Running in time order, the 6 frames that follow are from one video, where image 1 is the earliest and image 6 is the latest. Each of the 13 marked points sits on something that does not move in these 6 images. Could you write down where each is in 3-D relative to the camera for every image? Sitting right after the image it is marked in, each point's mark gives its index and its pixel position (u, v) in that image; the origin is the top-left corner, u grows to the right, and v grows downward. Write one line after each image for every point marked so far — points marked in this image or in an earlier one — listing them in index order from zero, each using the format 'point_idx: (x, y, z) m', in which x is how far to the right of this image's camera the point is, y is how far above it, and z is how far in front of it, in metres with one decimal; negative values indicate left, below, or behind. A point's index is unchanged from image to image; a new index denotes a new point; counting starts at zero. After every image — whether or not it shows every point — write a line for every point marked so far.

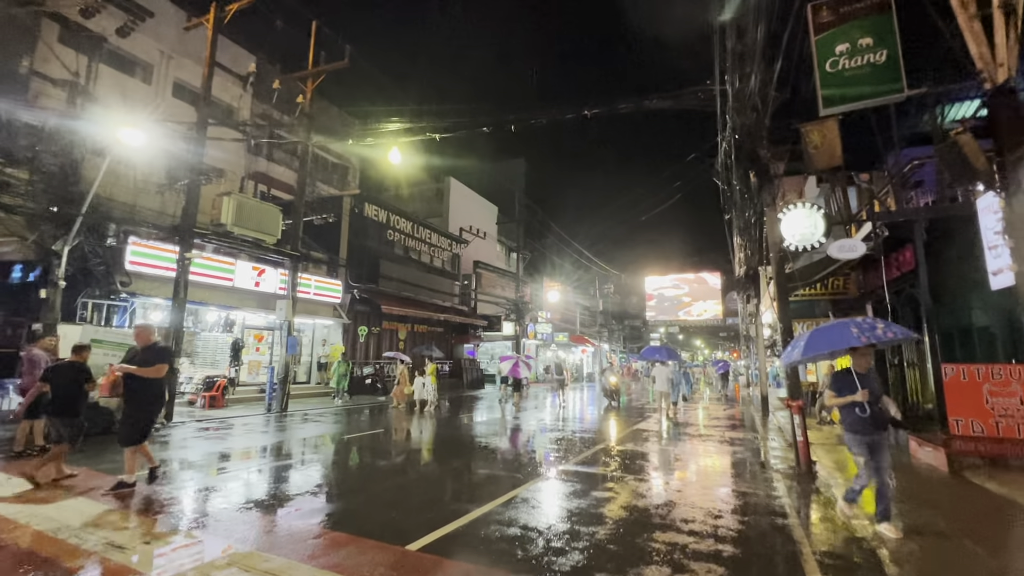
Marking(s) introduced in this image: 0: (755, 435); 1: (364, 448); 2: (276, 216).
0: (+6.1, -3.7, +13.0) m
1: (-3.5, -3.7, +12.3) m
2: (-7.0, +2.1, +15.0) m
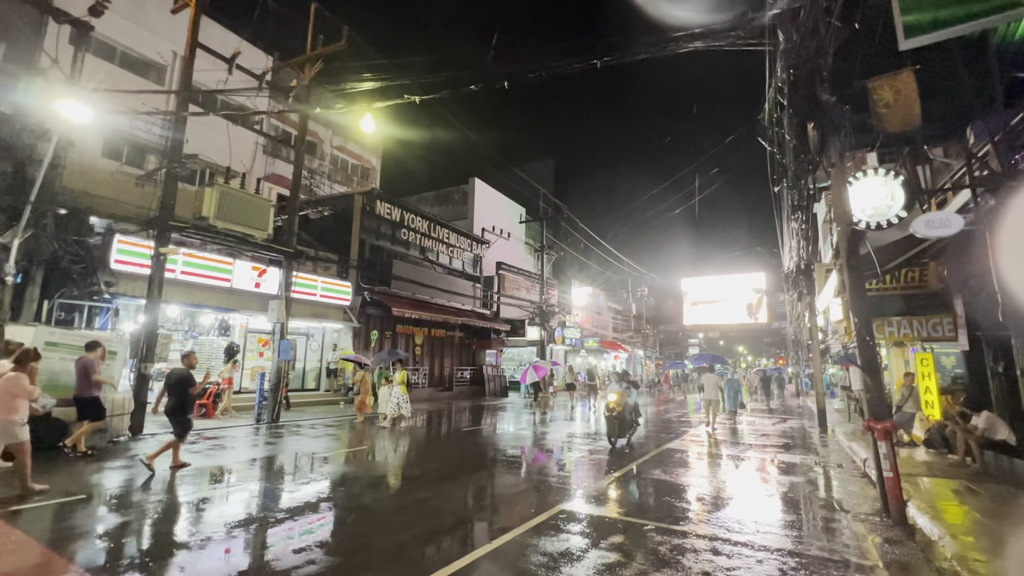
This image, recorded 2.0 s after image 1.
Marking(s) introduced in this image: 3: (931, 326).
0: (+6.3, -3.6, +10.8) m
1: (-3.3, -3.7, +10.8) m
2: (-6.7, +2.1, +13.8) m
3: (+8.1, -0.7, +9.9) m
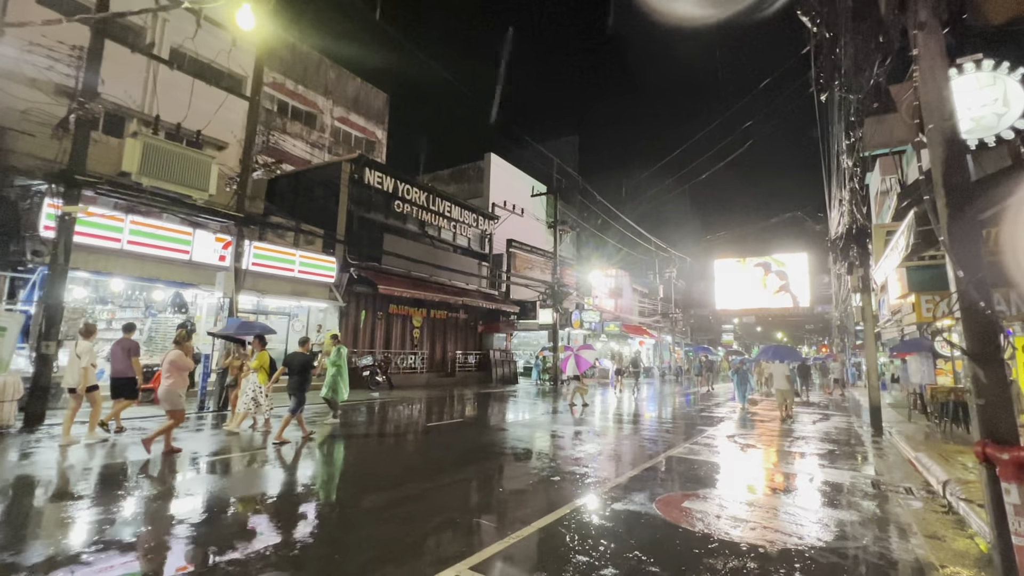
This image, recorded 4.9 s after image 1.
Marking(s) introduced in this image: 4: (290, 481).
0: (+5.7, -3.0, +8.3) m
1: (-3.9, -3.0, +8.8) m
2: (-7.1, +2.8, +11.9) m
3: (+7.4, -0.2, +7.2) m
4: (-3.3, -2.9, +7.7) m
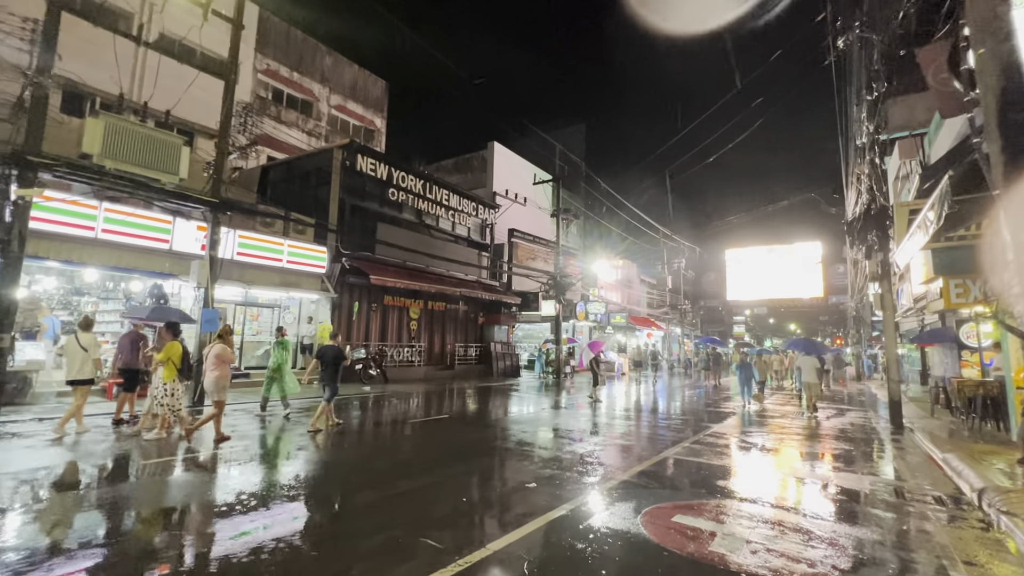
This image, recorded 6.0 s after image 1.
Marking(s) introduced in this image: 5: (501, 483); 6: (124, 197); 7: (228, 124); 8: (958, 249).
0: (+5.4, -2.7, +7.4) m
1: (-4.2, -2.8, +8.2) m
2: (-7.4, +3.1, +11.3) m
3: (+7.1, +0.1, +6.2) m
4: (-3.6, -2.7, +7.1) m
5: (-0.2, -3.3, +8.0) m
6: (-9.9, +2.3, +13.1) m
7: (-6.8, +3.9, +12.3) m
8: (+7.5, +0.6, +8.6) m
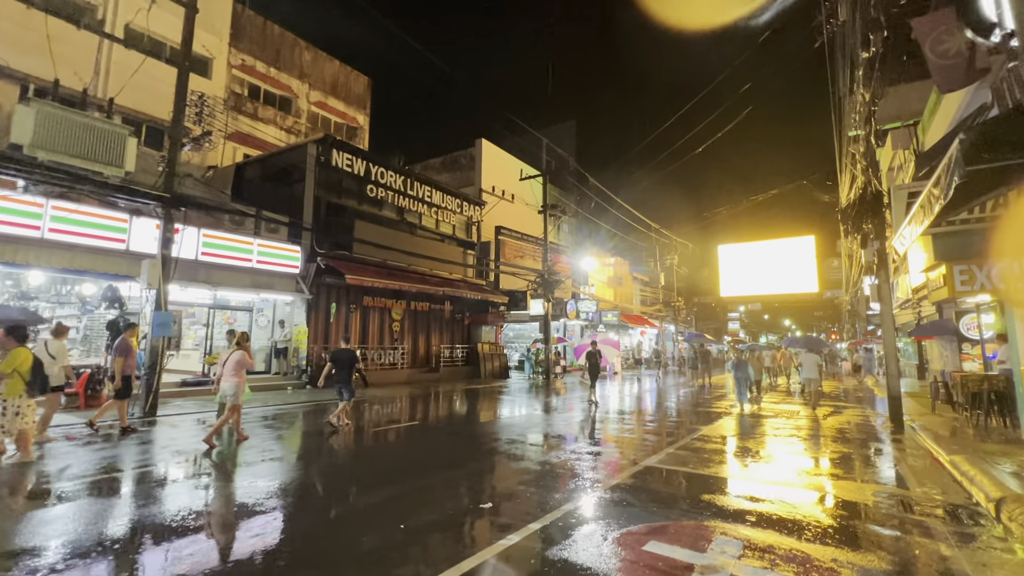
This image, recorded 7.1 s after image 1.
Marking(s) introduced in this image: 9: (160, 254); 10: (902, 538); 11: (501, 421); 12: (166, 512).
0: (+4.9, -2.5, +6.7) m
1: (-4.7, -2.8, +7.4) m
2: (-8.0, +3.0, +10.5) m
3: (+6.5, +0.3, +5.5) m
4: (-4.1, -2.7, +6.3) m
5: (-0.7, -3.2, +7.3) m
6: (-10.5, +2.2, +12.3) m
7: (-7.4, +3.9, +11.5) m
8: (+6.9, +0.8, +7.9) m
9: (-7.8, +0.8, +11.6) m
10: (+3.5, -2.2, +4.6) m
11: (-0.5, -4.5, +17.3) m
12: (-4.1, -2.6, +6.0) m
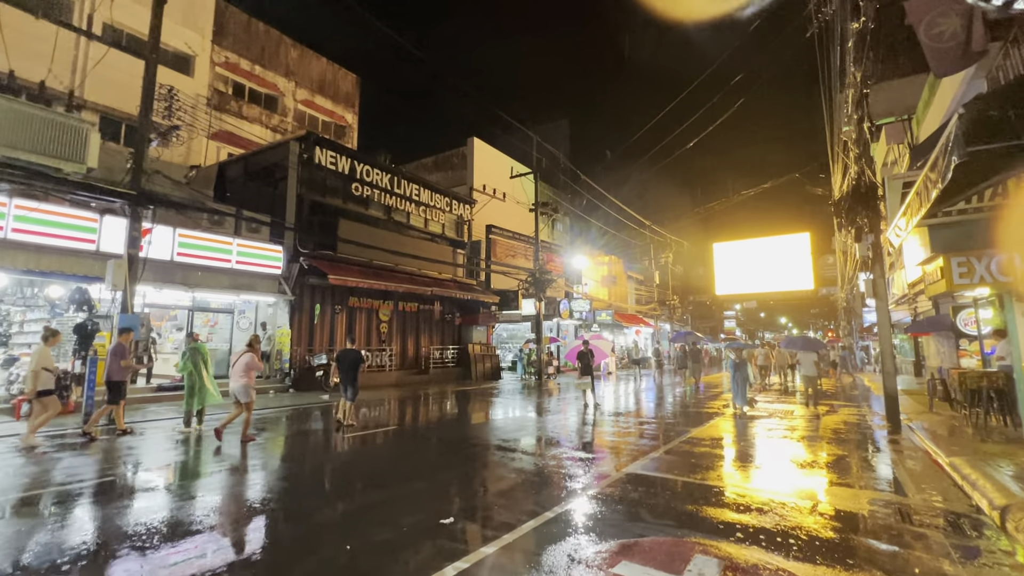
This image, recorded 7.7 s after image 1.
0: (+4.6, -2.5, +6.3) m
1: (-5.0, -2.8, +7.0) m
2: (-8.4, +3.0, +10.0) m
3: (+6.2, +0.4, +5.2) m
4: (-4.4, -2.7, +5.9) m
5: (-1.0, -3.1, +6.8) m
6: (-10.9, +2.2, +11.9) m
7: (-7.8, +3.9, +11.0) m
8: (+6.6, +0.9, +7.5) m
9: (-8.2, +0.7, +11.1) m
10: (+3.2, -2.2, +4.2) m
11: (-0.9, -4.5, +16.9) m
12: (-4.4, -2.6, +5.6) m
